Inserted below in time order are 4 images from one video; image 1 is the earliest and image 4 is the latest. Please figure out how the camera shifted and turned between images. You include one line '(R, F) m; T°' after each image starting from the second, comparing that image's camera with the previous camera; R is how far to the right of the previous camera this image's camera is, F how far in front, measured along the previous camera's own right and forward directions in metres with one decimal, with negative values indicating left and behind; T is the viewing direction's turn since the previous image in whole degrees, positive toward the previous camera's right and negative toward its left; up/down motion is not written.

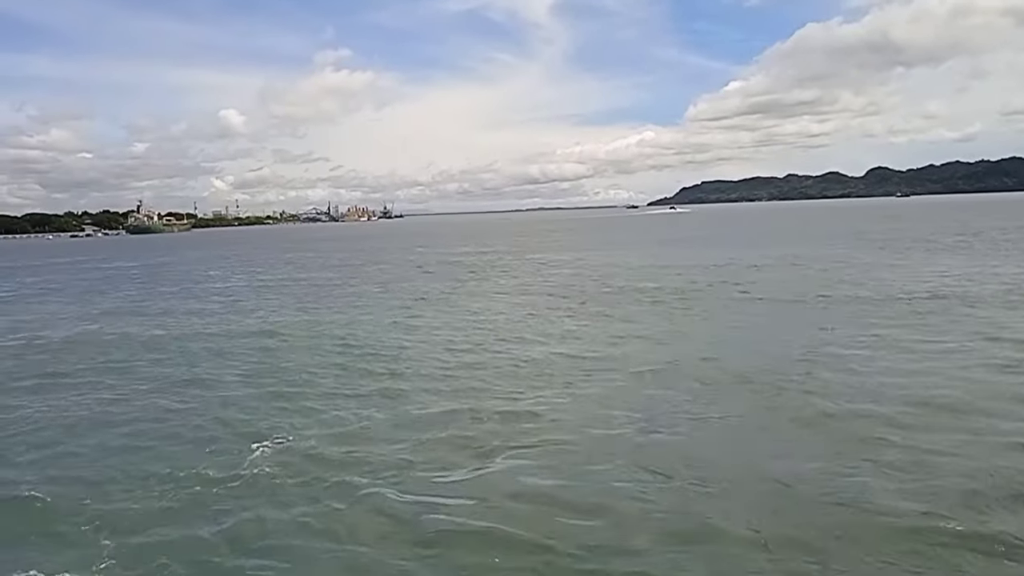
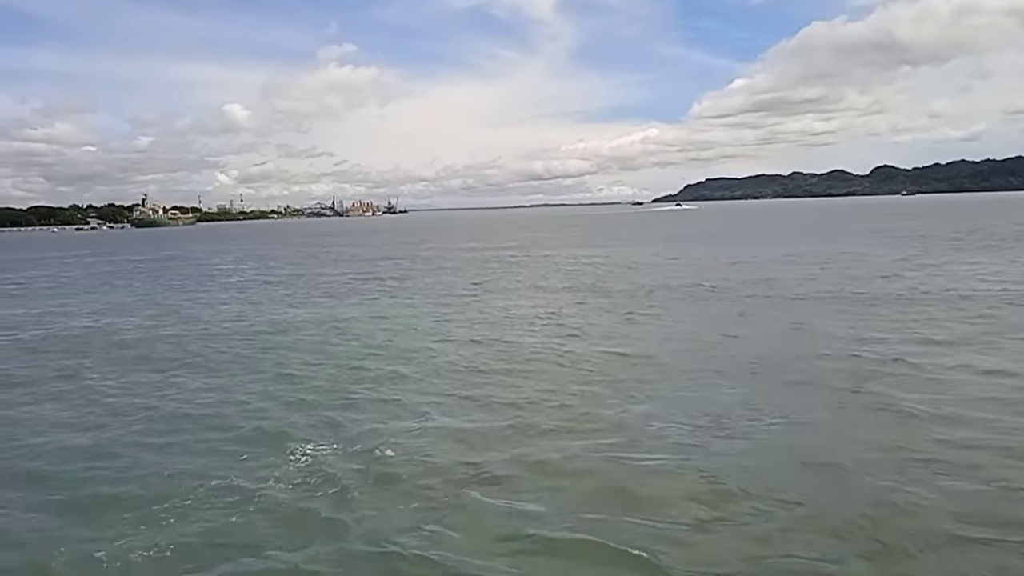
(-1.0, +0.3) m; 0°
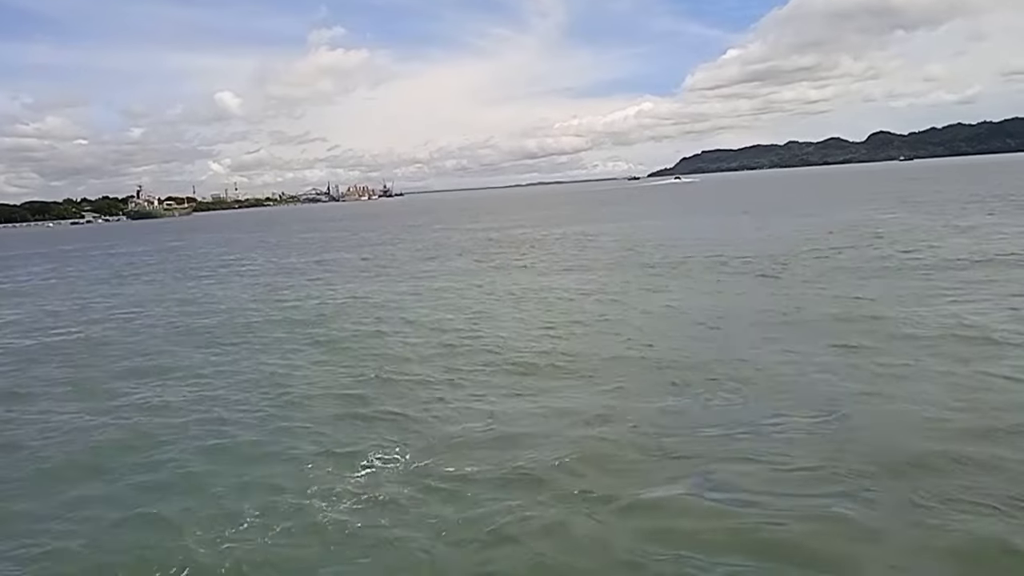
(-0.8, +0.6) m; 0°
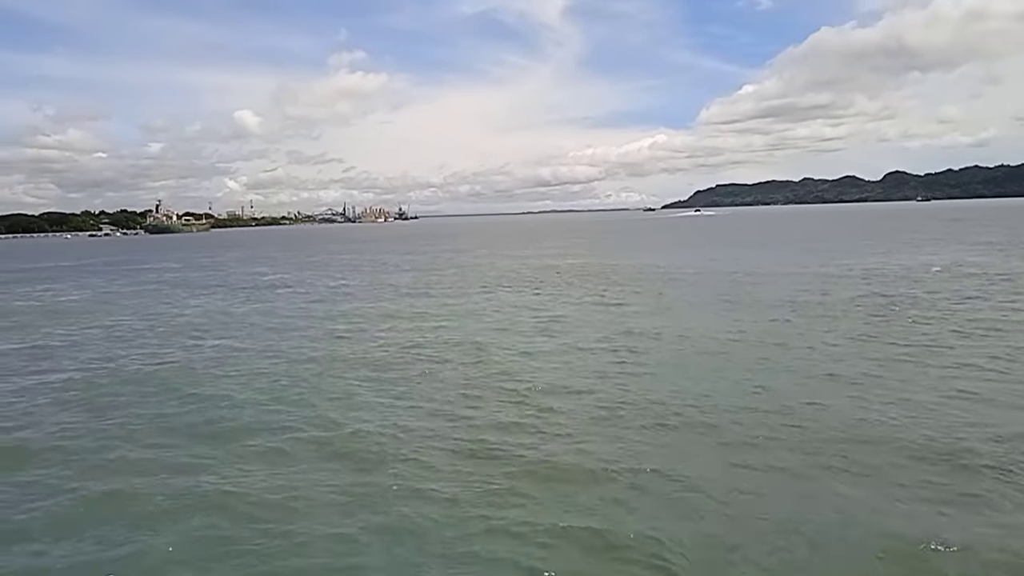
(-3.6, +1.0) m; -1°
